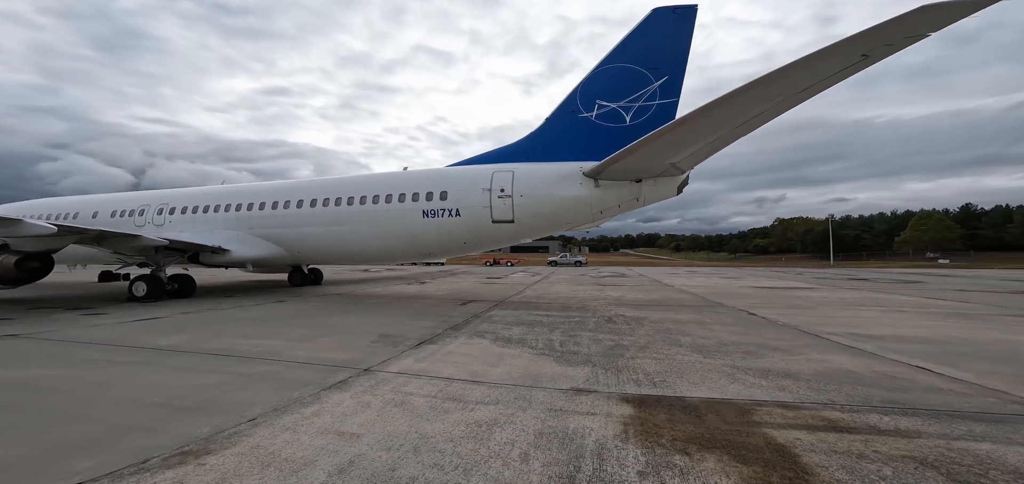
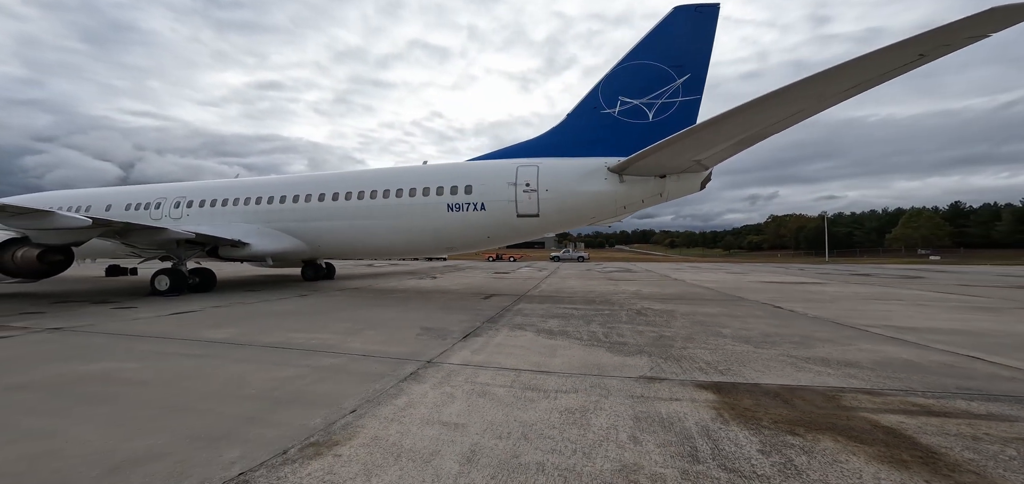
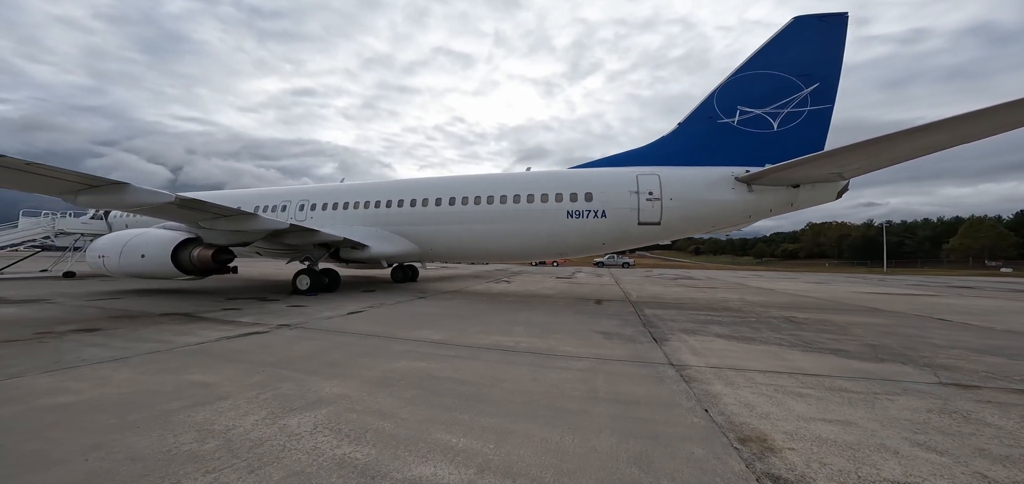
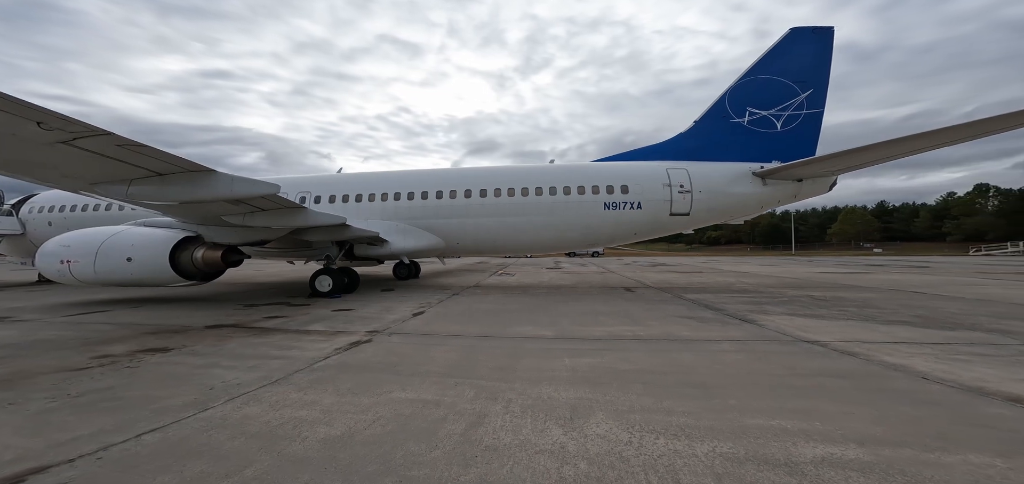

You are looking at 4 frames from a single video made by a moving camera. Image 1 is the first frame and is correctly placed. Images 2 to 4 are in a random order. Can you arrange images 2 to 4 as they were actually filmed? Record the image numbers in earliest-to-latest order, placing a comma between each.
2, 3, 4
